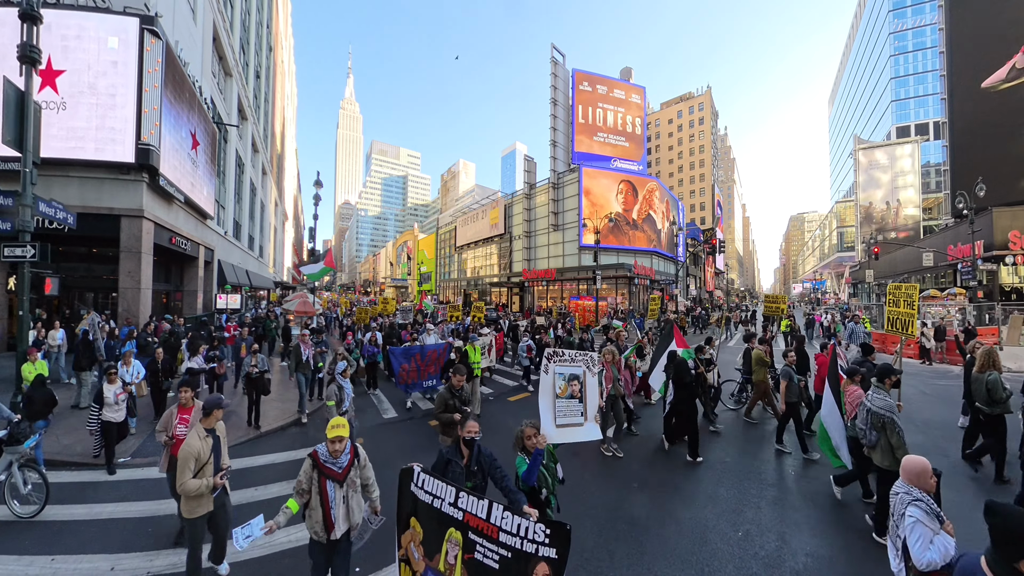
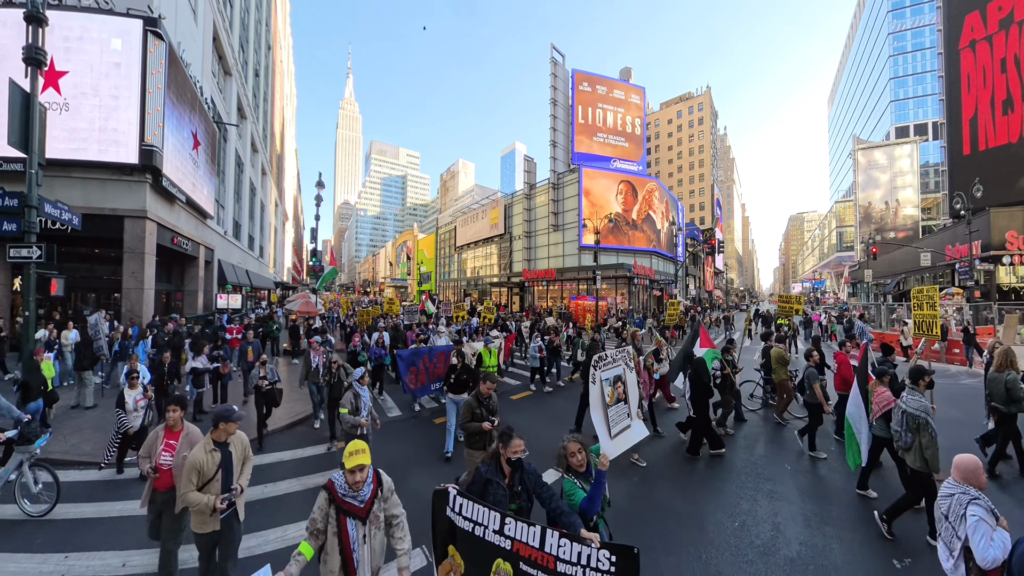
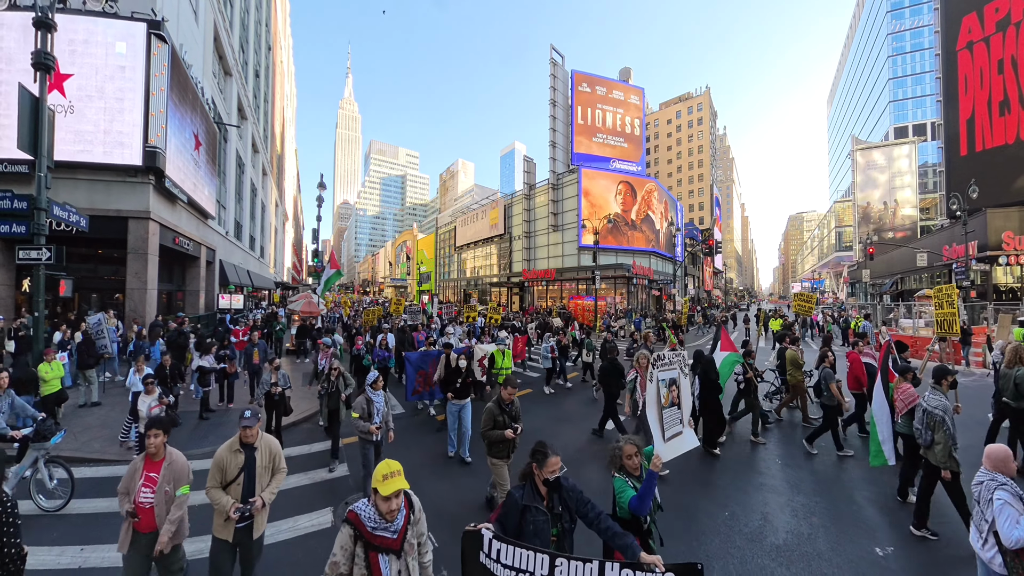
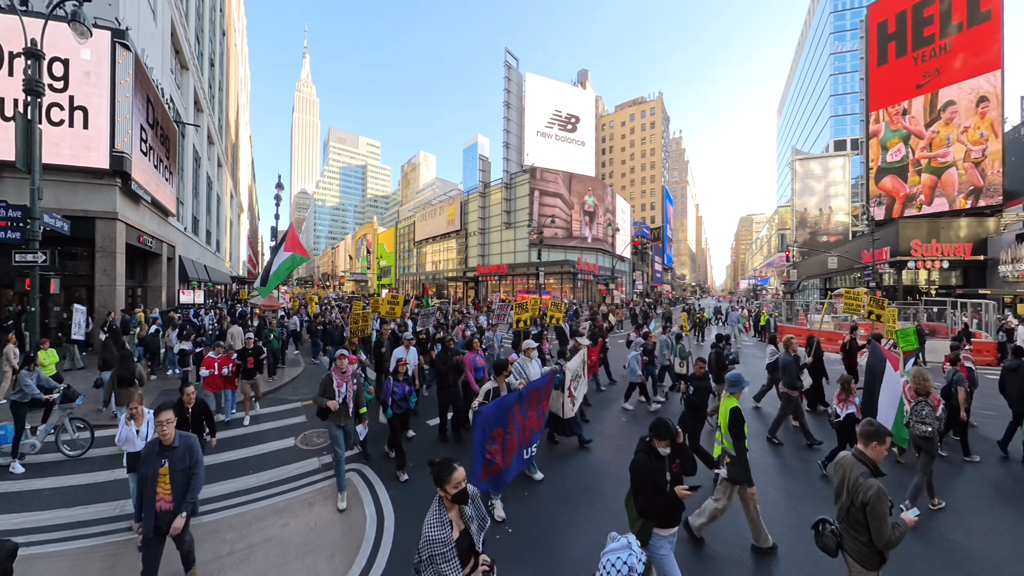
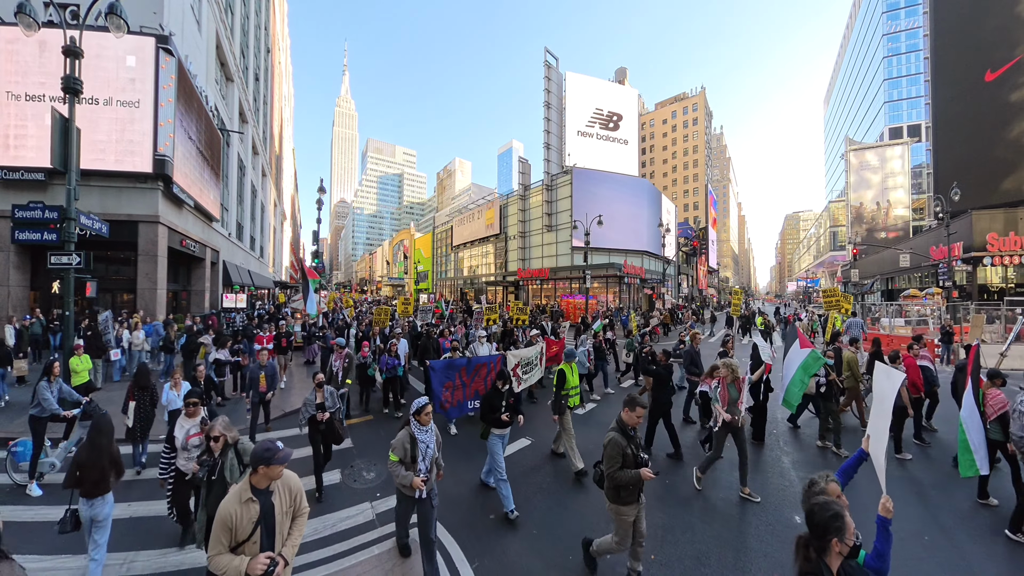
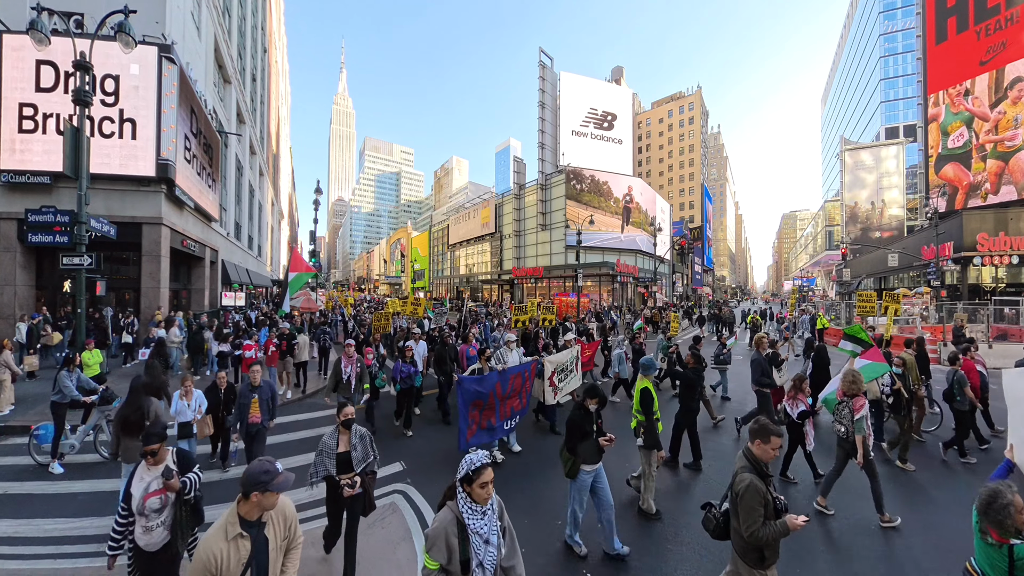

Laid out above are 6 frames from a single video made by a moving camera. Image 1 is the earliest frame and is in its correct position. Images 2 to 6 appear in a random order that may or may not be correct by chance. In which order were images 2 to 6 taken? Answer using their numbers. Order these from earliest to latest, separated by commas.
2, 3, 5, 6, 4
